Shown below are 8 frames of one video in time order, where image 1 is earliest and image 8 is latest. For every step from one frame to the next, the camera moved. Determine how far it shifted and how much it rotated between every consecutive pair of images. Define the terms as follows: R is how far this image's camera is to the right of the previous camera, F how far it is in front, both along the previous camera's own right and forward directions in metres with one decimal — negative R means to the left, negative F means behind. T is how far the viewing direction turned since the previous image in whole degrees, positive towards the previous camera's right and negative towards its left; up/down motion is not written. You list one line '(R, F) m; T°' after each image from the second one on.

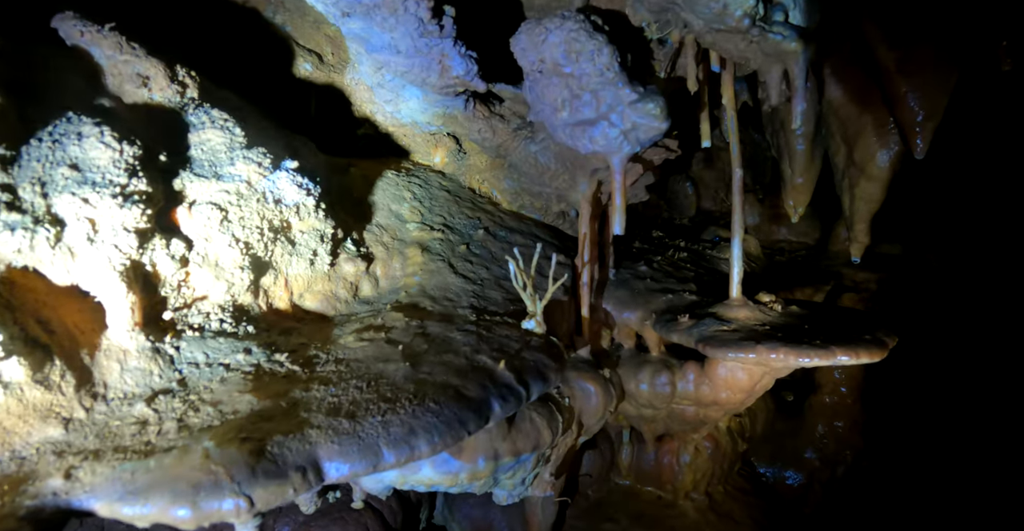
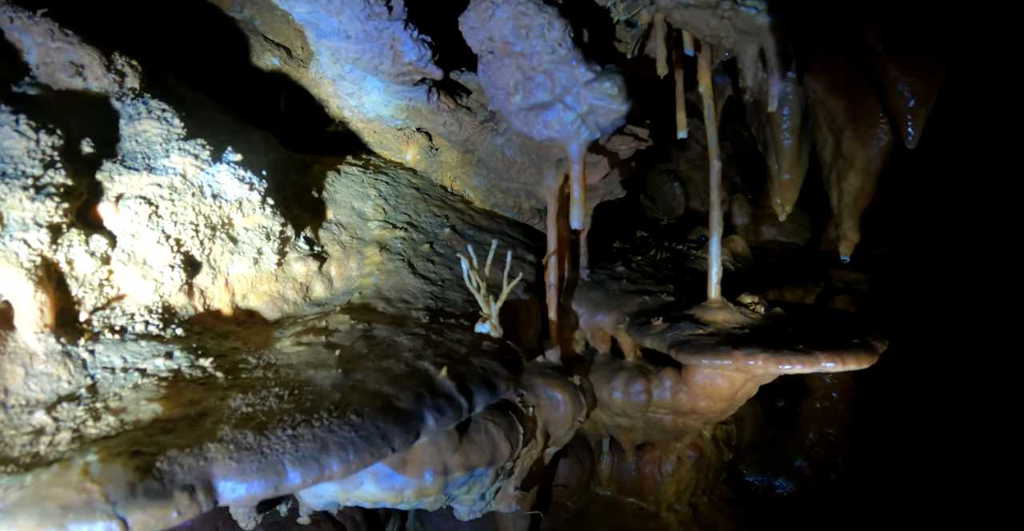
(+0.2, +0.2) m; -1°
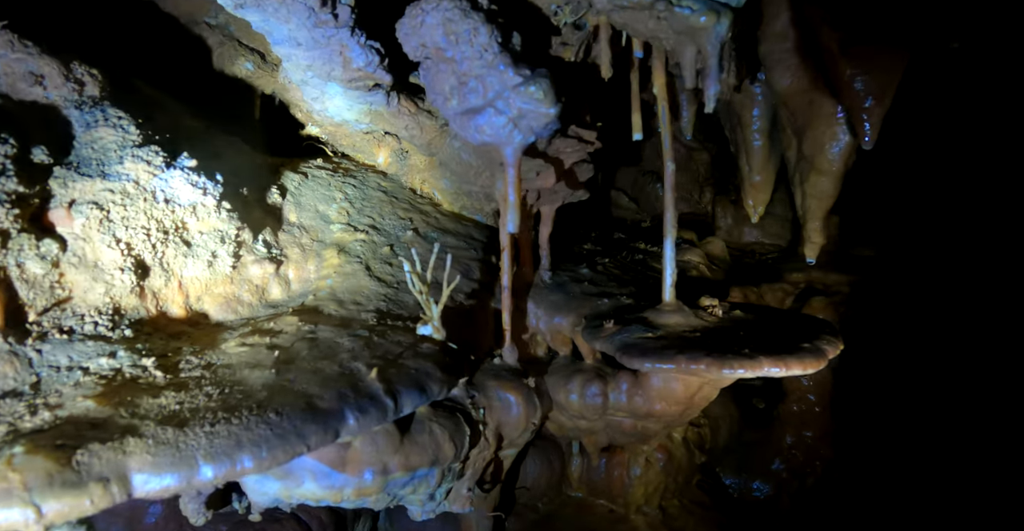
(+0.3, 0.0) m; -2°
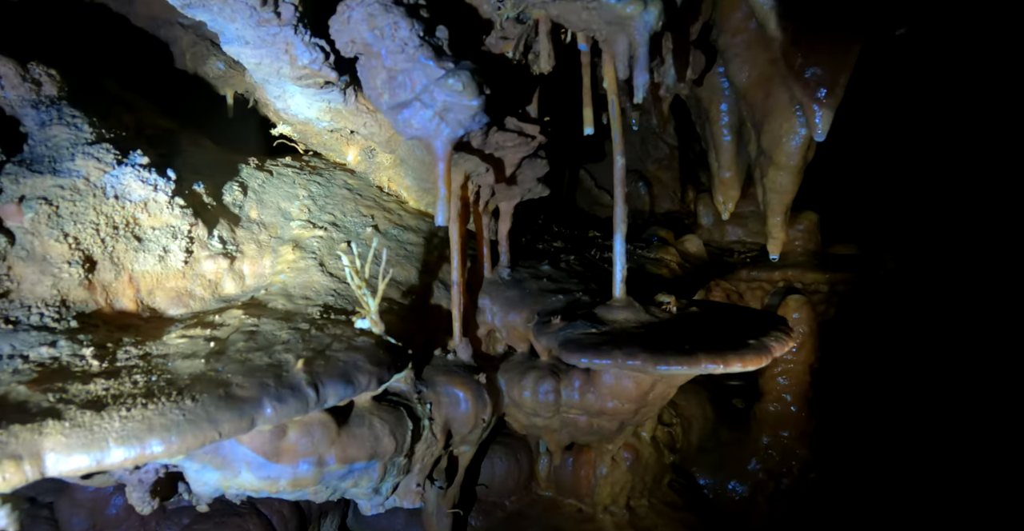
(+0.4, 0.0) m; -2°
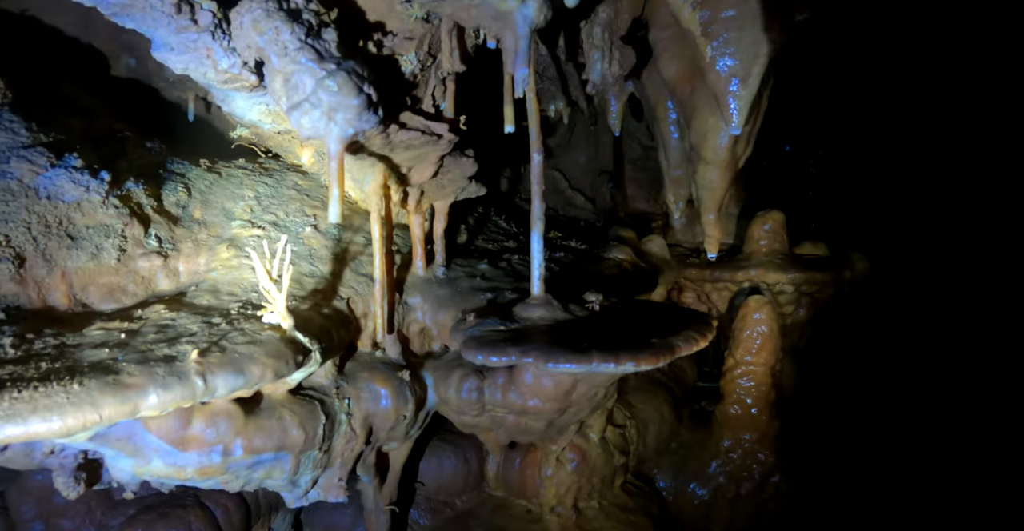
(+0.6, 0.0) m; -3°
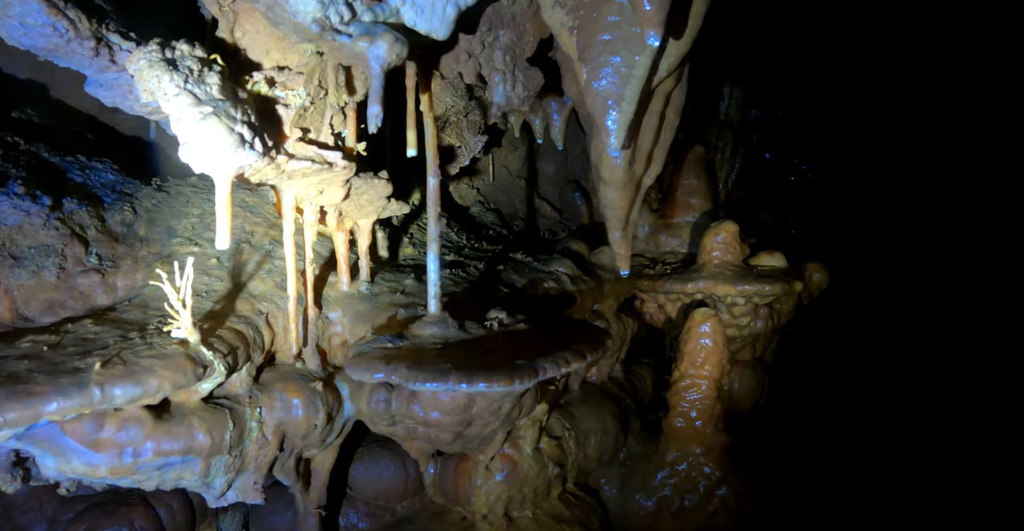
(+0.8, -0.1) m; -4°
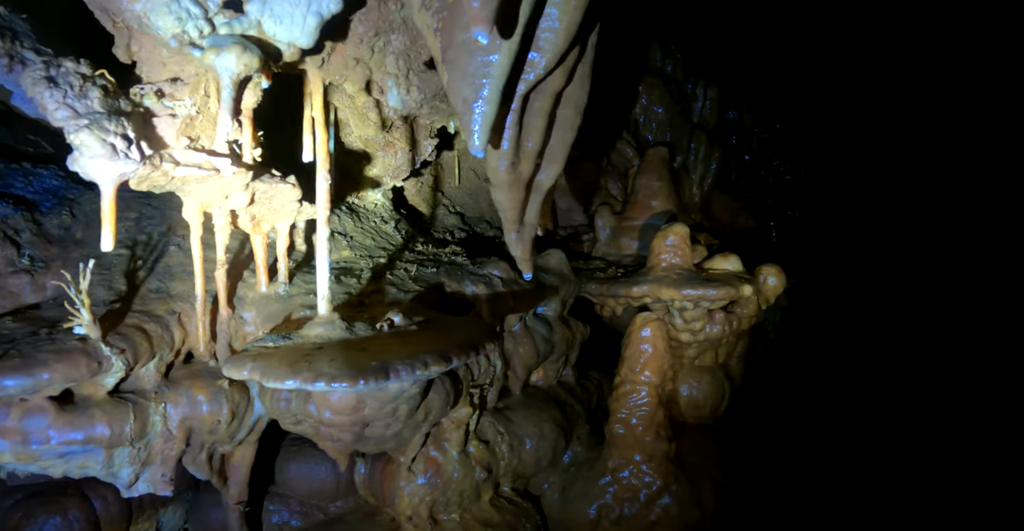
(+0.8, 0.0) m; -5°
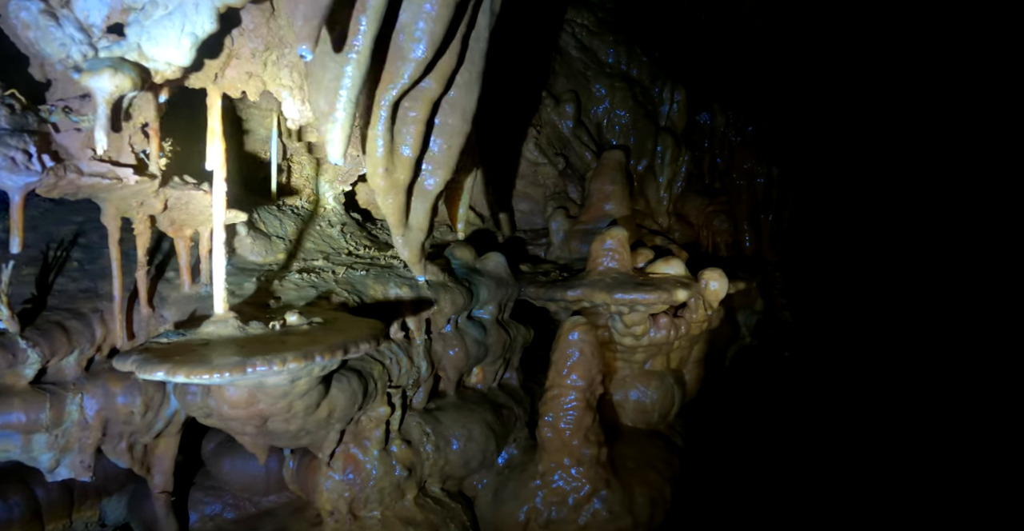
(+0.9, 0.0) m; -5°
